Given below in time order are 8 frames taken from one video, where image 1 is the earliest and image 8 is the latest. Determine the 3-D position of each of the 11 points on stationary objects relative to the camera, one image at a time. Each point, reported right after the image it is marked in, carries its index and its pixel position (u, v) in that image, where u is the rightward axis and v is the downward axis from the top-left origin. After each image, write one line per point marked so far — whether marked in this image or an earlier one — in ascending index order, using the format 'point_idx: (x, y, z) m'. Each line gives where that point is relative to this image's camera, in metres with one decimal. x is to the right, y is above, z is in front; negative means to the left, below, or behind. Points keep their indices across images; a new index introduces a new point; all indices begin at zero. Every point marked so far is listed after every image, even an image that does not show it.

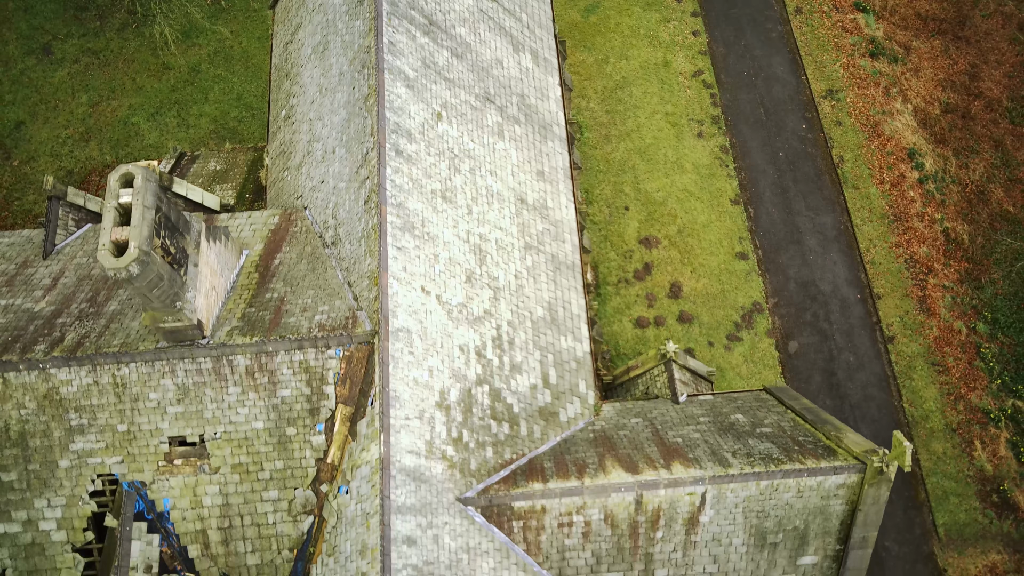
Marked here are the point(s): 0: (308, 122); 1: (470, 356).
0: (-4.6, +3.7, +19.6) m
1: (-0.8, -1.3, +16.0) m
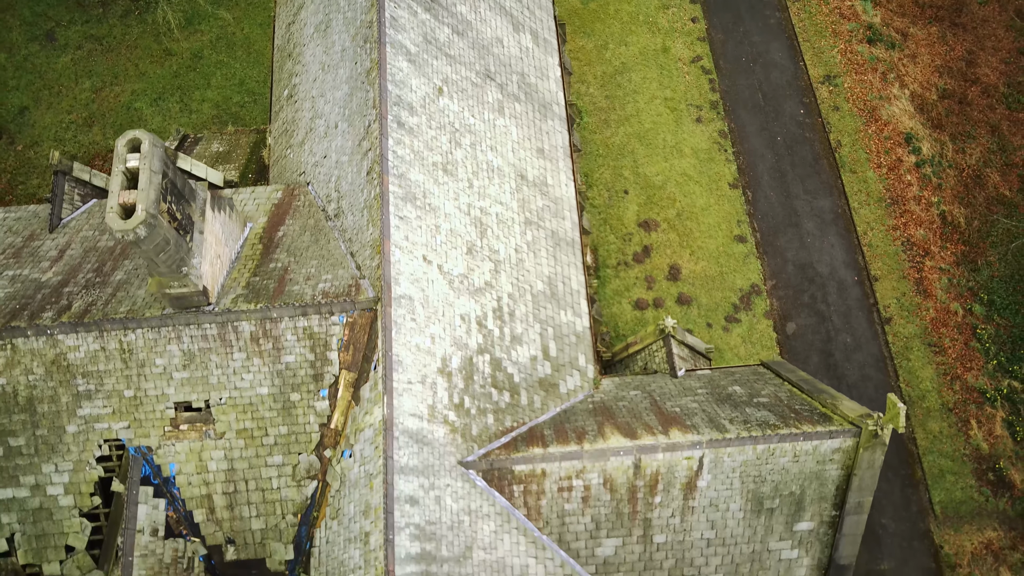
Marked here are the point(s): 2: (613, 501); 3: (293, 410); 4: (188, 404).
0: (-4.6, +4.3, +19.8) m
1: (-0.8, -0.7, +16.2) m
2: (+1.8, -3.8, +15.7) m
3: (-3.8, -2.1, +15.2) m
4: (-5.6, -2.0, +15.2) m
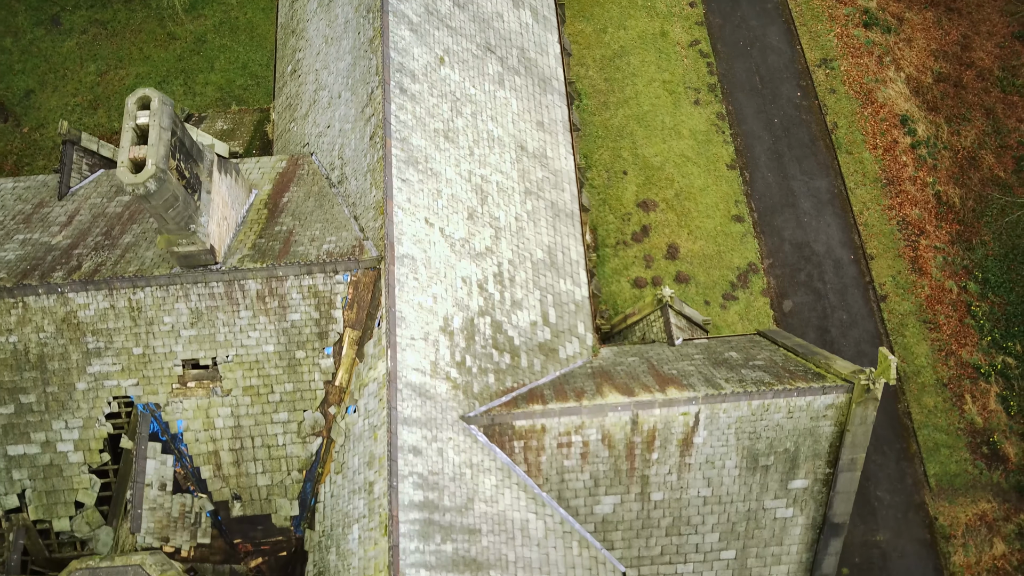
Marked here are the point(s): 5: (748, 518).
0: (-4.6, +5.0, +20.2) m
1: (-0.8, 0.0, +16.5) m
2: (+1.8, -3.1, +16.1) m
3: (-3.8, -1.4, +15.6) m
4: (-5.6, -1.3, +15.5) m
5: (+4.4, -4.4, +16.4) m
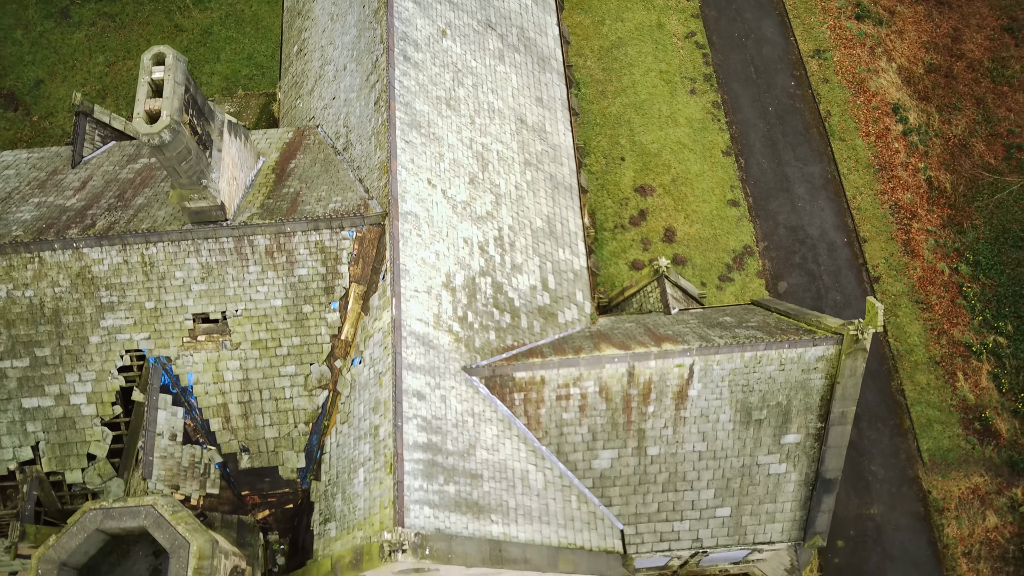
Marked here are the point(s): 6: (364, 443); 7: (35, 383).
0: (-4.6, +5.7, +20.8) m
1: (-0.8, +0.8, +17.1) m
2: (+1.8, -2.3, +16.5) m
3: (-3.8, -0.6, +16.1) m
4: (-5.6, -0.5, +16.0) m
5: (+4.4, -3.6, +16.9) m
6: (-2.5, -2.6, +14.7) m
7: (-8.7, -1.7, +16.0) m
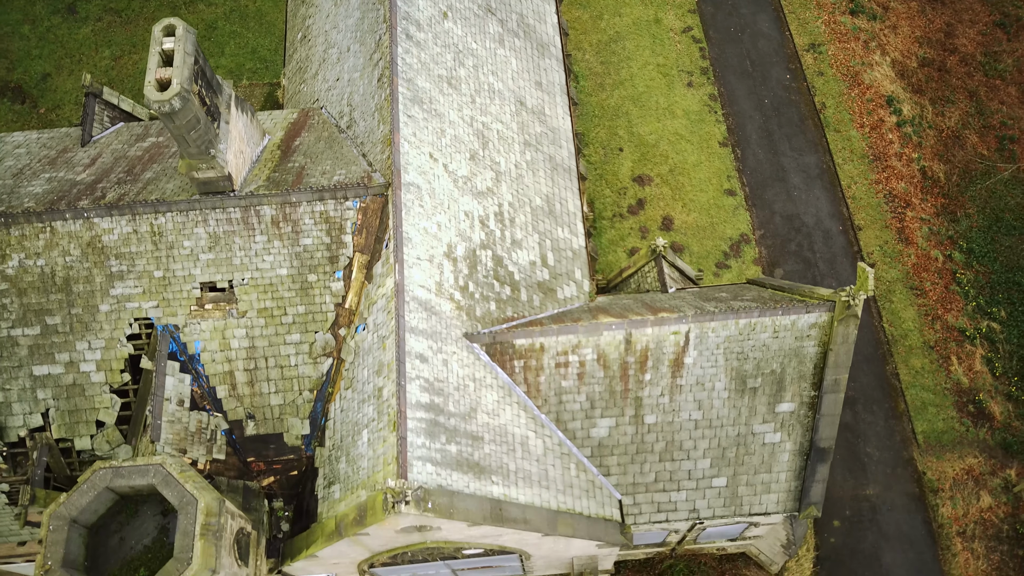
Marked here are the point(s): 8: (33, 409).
0: (-4.6, +6.2, +21.3) m
1: (-0.8, +1.3, +17.5) m
2: (+1.8, -1.7, +16.9) m
3: (-3.8, 0.0, +16.4) m
4: (-5.6, +0.1, +16.4) m
5: (+4.4, -3.1, +17.2) m
6: (-2.5, -2.0, +15.0) m
7: (-8.7, -1.2, +16.3) m
8: (-9.0, -2.3, +16.4) m
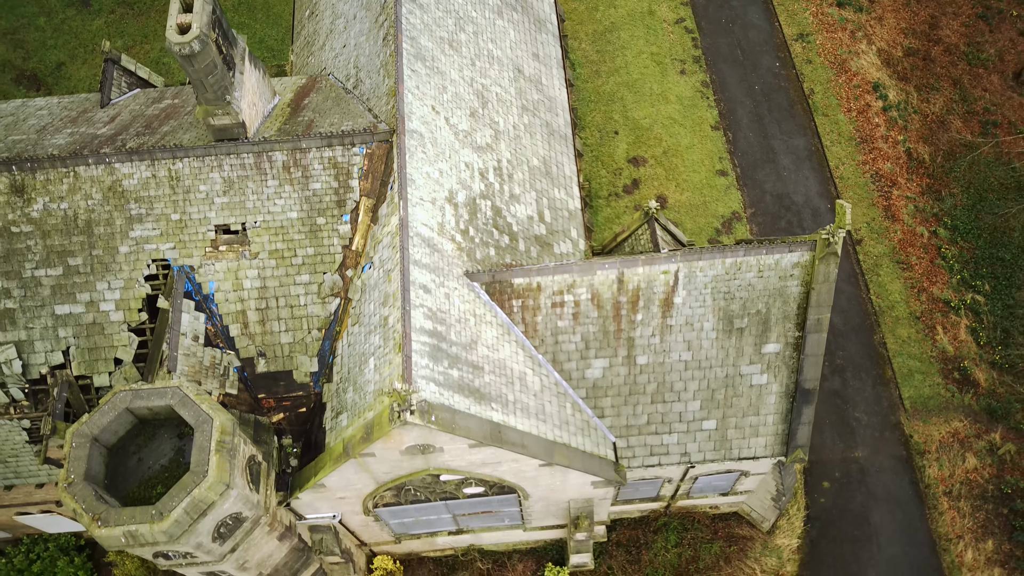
0: (-4.6, +7.2, +22.3) m
1: (-0.8, +2.4, +18.4) m
2: (+1.8, -0.6, +17.8) m
3: (-3.8, +1.1, +17.3) m
4: (-5.7, +1.2, +17.3) m
5: (+4.4, -1.9, +18.0) m
6: (-2.5, -0.9, +15.9) m
7: (-8.8, -0.1, +17.2) m
8: (-9.1, -1.2, +17.3) m
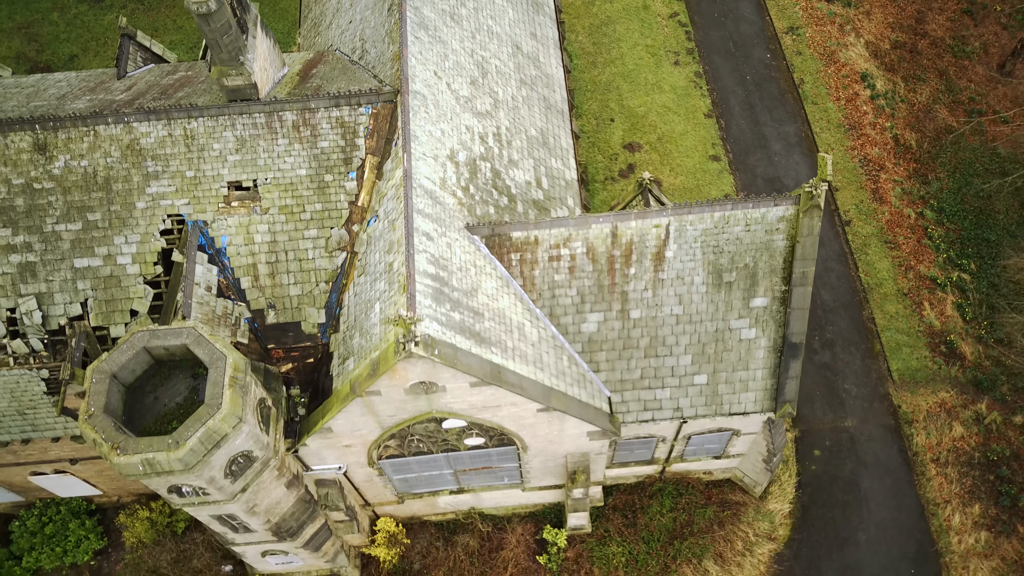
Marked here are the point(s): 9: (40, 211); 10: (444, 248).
0: (-4.7, +8.0, +23.3) m
1: (-0.8, +3.3, +19.3) m
2: (+1.8, +0.3, +18.6) m
3: (-3.9, +2.0, +18.2) m
4: (-5.7, +2.1, +18.2) m
5: (+4.4, -1.0, +18.8) m
6: (-2.6, +0.1, +16.7) m
7: (-8.8, +0.9, +18.0) m
8: (-9.1, -0.2, +18.1) m
9: (-9.7, +1.6, +18.0) m
10: (-1.3, +0.8, +16.8) m
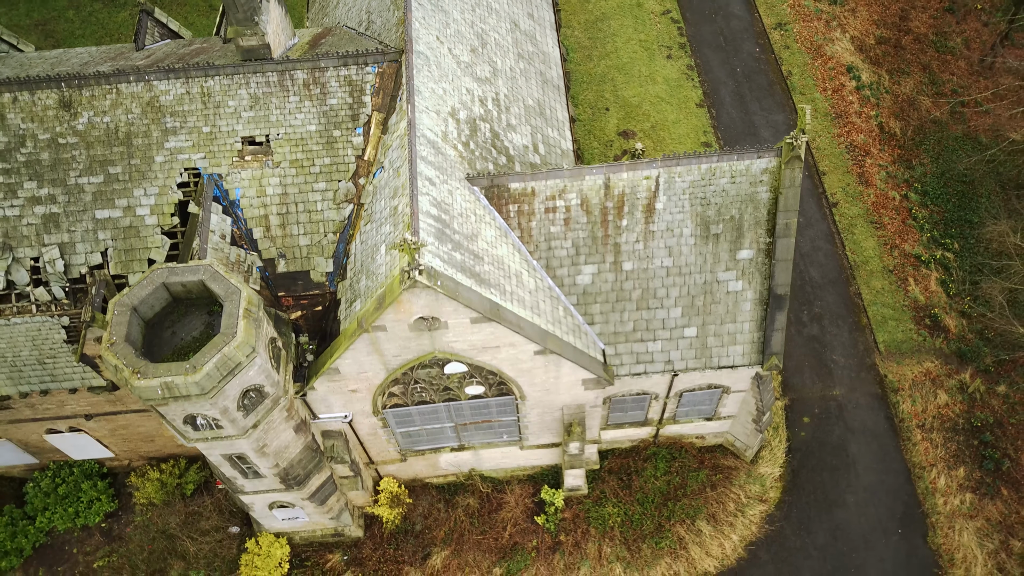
0: (-4.7, +8.9, +24.6) m
1: (-0.9, +4.4, +20.4) m
2: (+1.7, +1.4, +19.6) m
3: (-3.9, +3.1, +19.3) m
4: (-5.7, +3.2, +19.2) m
5: (+4.3, +0.1, +19.8) m
6: (-2.6, +1.3, +17.7) m
7: (-8.8, +2.0, +19.0) m
8: (-9.1, +0.9, +19.0) m
9: (-9.8, +2.7, +19.0) m
10: (-1.4, +1.9, +17.9) m
